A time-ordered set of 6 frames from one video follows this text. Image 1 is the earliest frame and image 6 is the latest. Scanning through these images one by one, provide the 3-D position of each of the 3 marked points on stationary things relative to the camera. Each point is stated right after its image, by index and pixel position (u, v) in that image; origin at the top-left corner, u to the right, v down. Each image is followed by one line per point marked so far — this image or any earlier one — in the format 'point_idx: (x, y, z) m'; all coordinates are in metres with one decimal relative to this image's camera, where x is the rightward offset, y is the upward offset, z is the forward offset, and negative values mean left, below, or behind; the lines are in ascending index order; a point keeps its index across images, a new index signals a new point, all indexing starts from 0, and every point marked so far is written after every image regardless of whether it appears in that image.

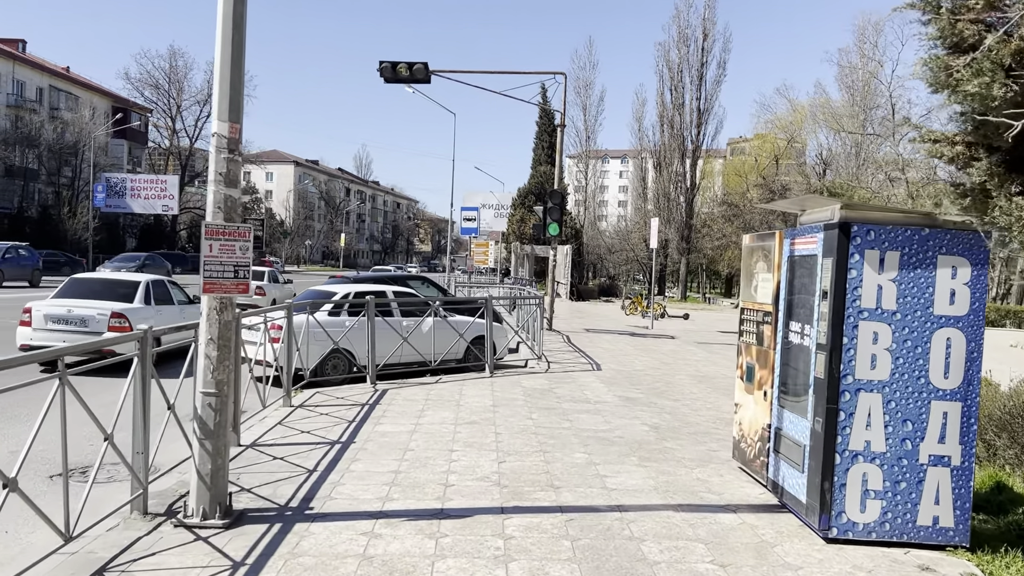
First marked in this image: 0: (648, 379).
0: (+1.8, -1.2, +10.9) m
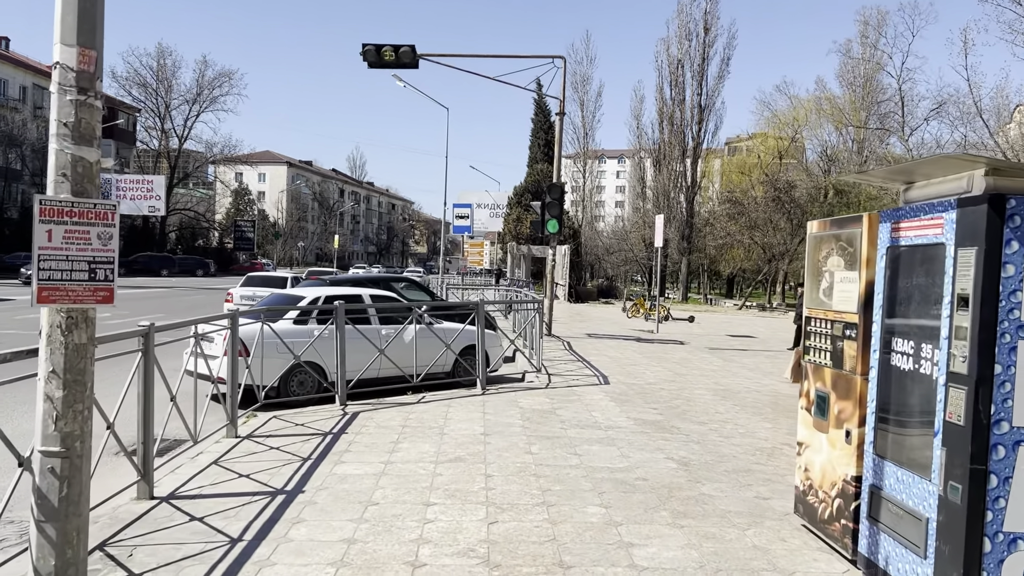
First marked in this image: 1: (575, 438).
0: (+1.7, -1.2, +9.4) m
1: (+0.5, -1.2, +6.8) m
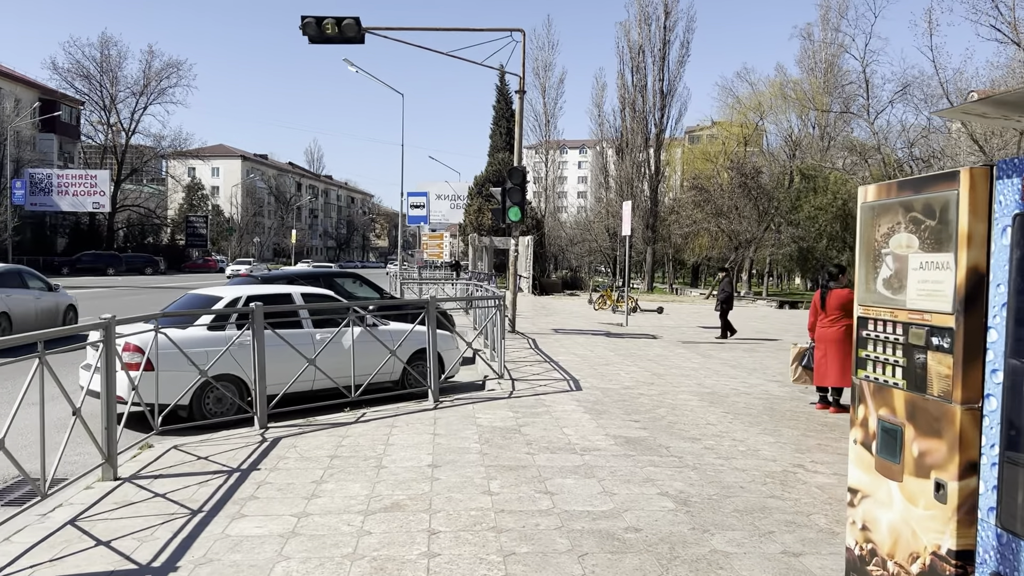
0: (+1.3, -1.1, +8.2) m
1: (+0.2, -1.2, +5.5) m
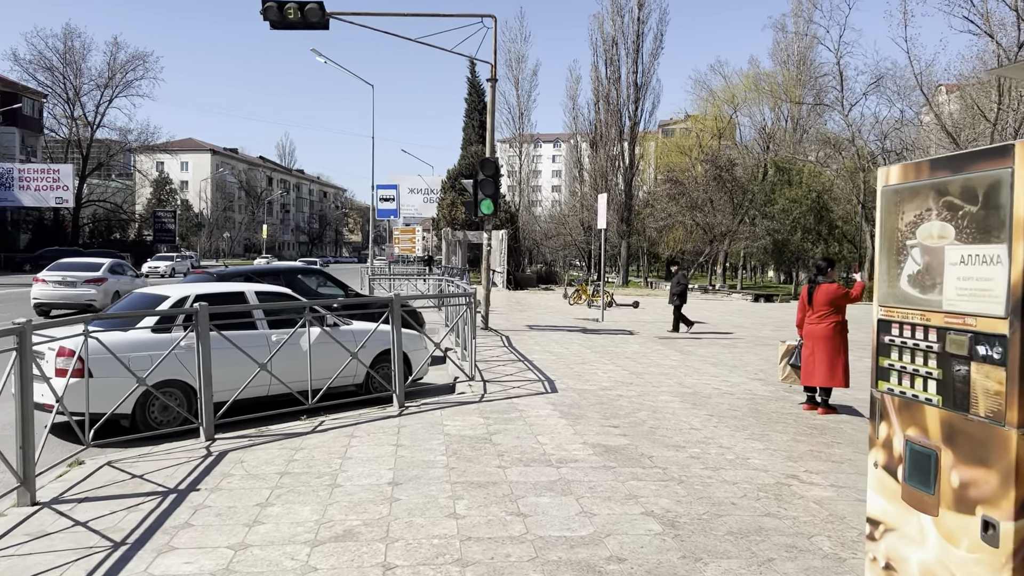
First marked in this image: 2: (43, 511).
0: (+1.0, -1.1, +7.7) m
1: (0.0, -1.2, +5.0) m
2: (-2.5, -1.2, +4.5) m
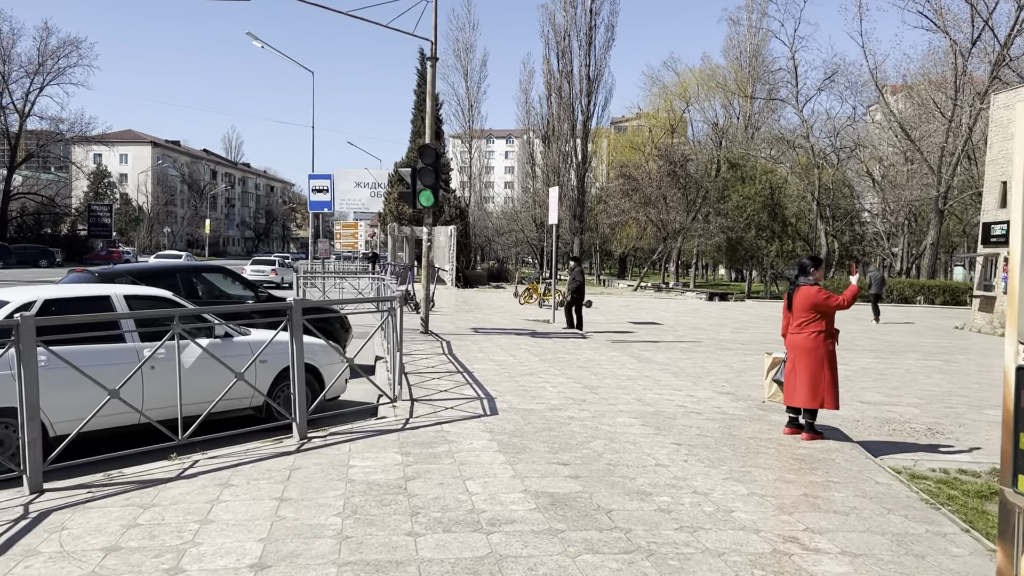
0: (+0.5, -1.1, +6.4) m
1: (-0.4, -1.2, +3.7) m
2: (-2.9, -1.2, +3.0) m
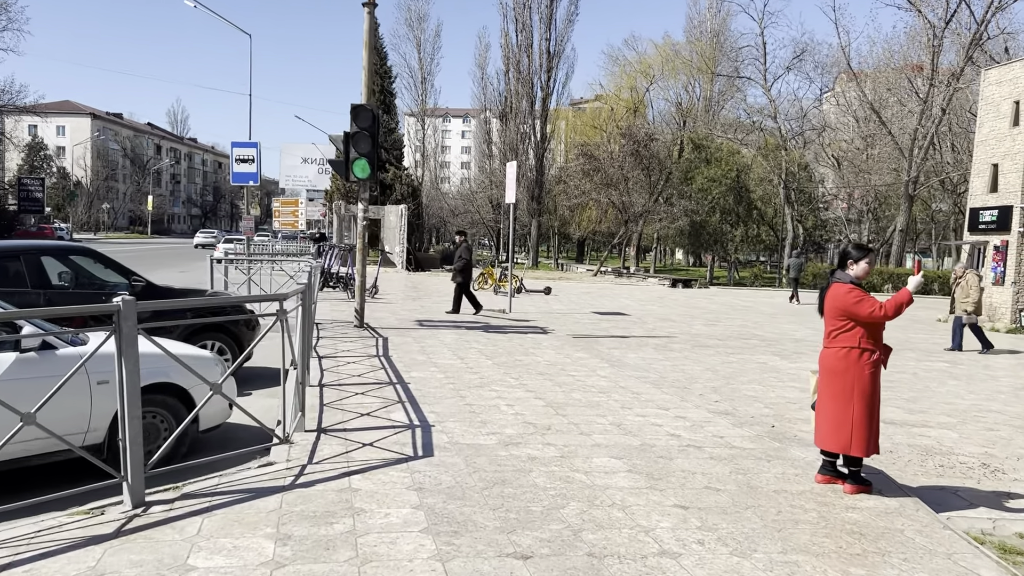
0: (+0.2, -1.1, +4.5) m
1: (-0.6, -1.2, +1.7) m
2: (-3.0, -1.3, +1.0) m
